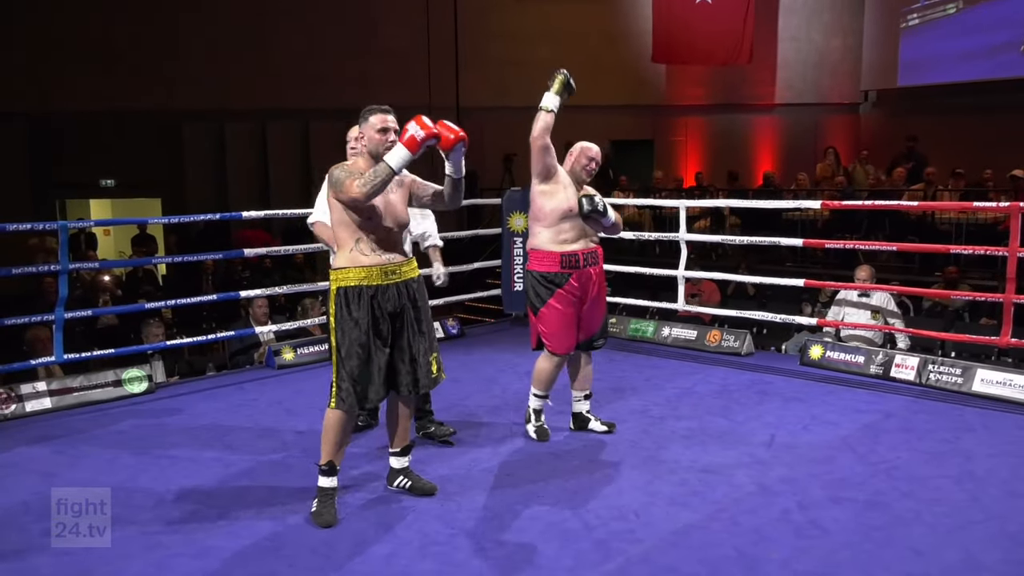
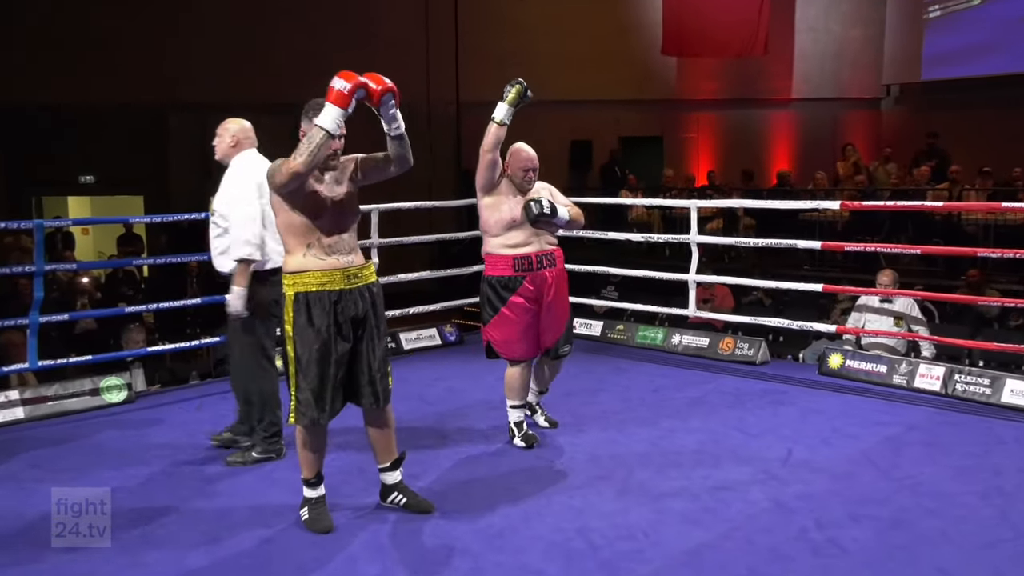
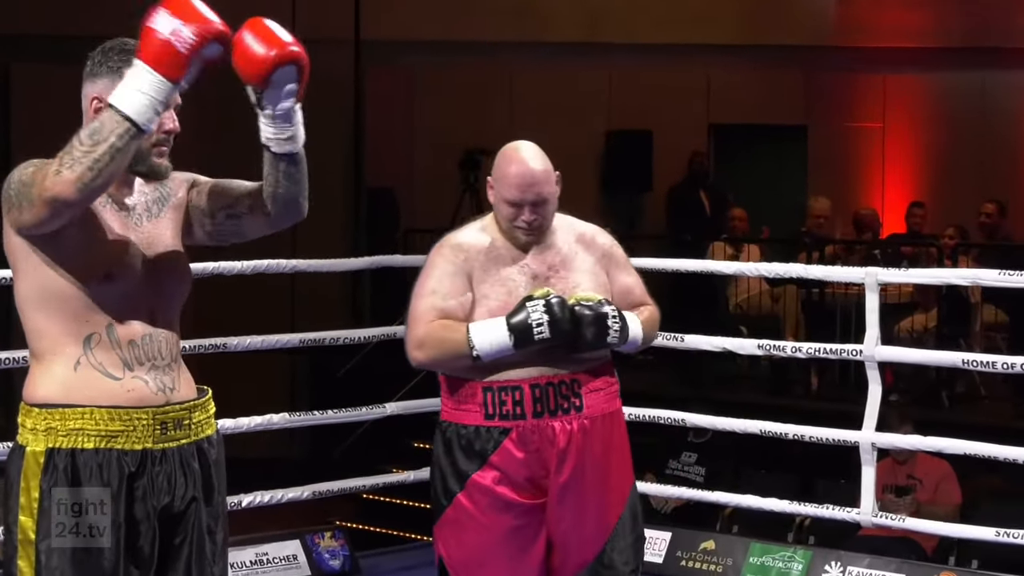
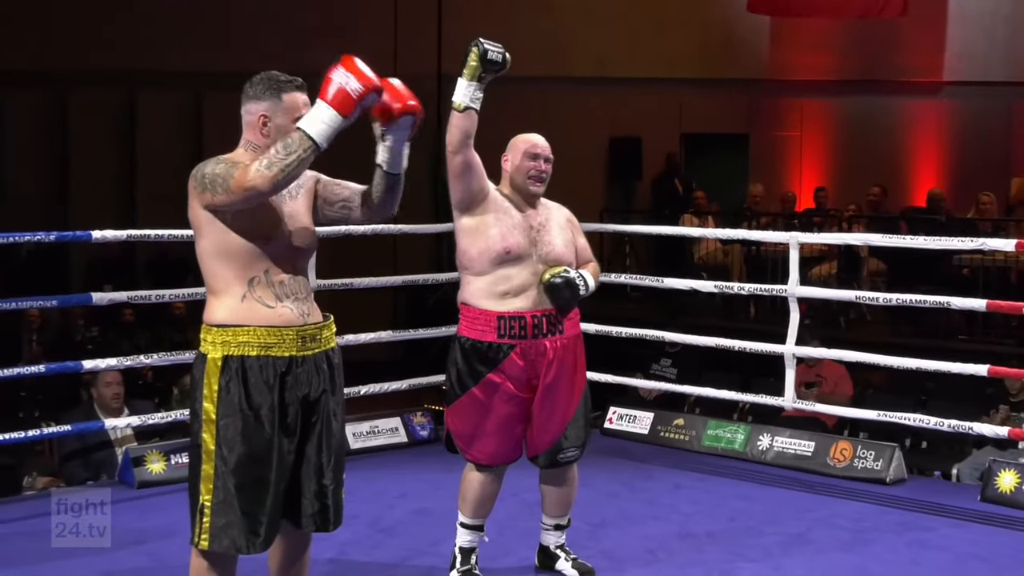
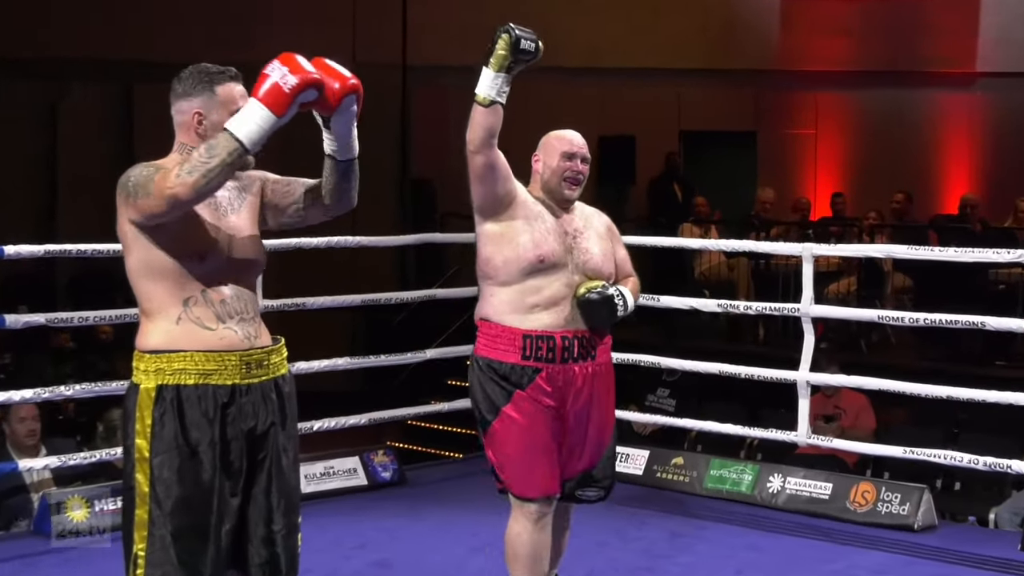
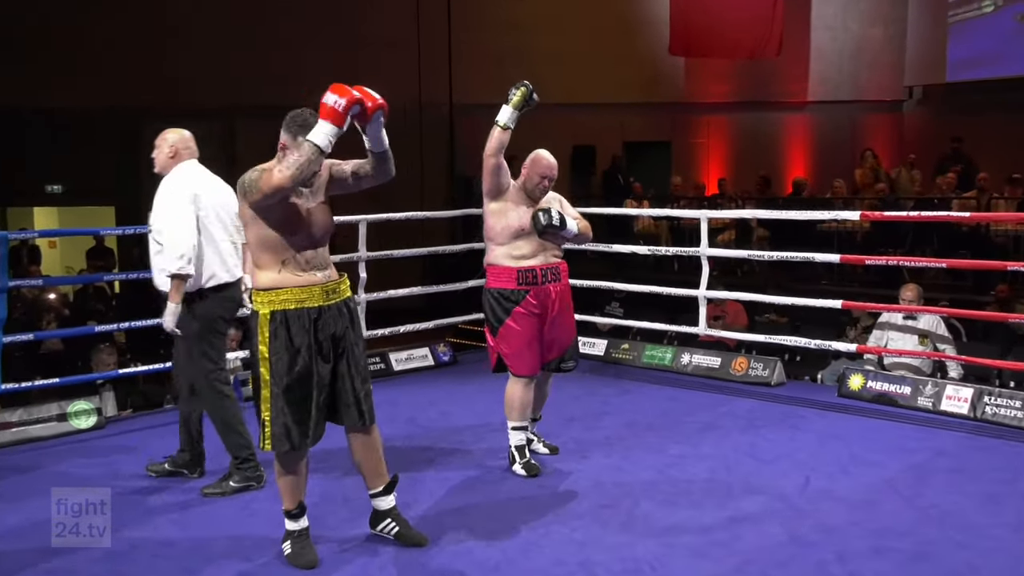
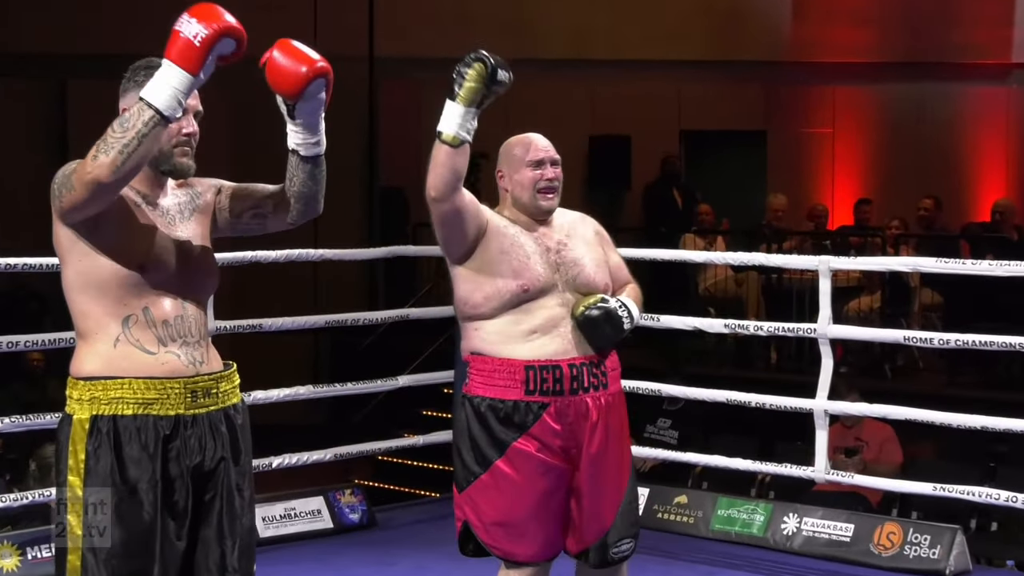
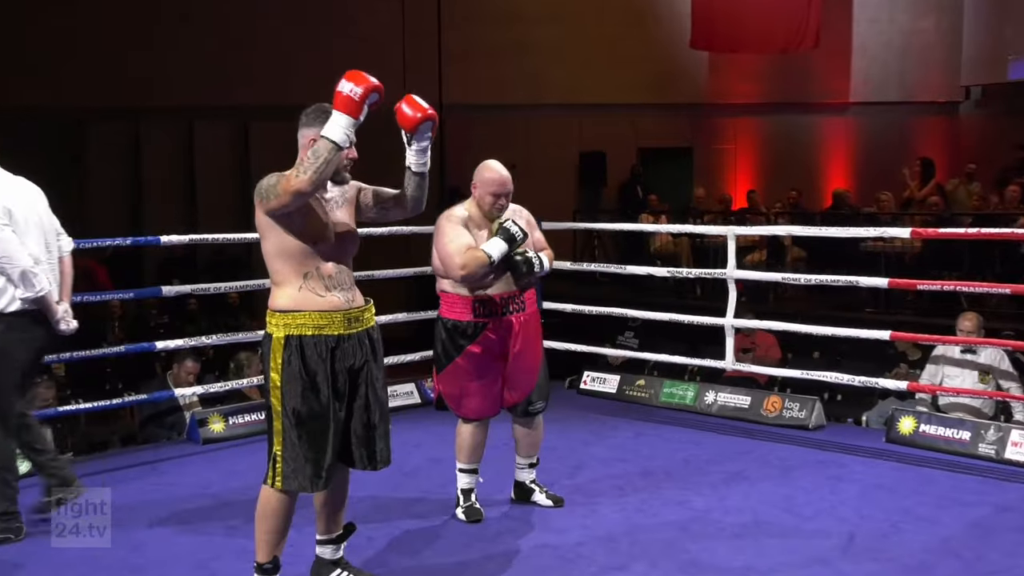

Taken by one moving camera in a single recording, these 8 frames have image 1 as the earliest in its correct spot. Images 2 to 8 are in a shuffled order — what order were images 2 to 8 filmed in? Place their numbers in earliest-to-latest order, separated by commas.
2, 6, 8, 4, 5, 7, 3
